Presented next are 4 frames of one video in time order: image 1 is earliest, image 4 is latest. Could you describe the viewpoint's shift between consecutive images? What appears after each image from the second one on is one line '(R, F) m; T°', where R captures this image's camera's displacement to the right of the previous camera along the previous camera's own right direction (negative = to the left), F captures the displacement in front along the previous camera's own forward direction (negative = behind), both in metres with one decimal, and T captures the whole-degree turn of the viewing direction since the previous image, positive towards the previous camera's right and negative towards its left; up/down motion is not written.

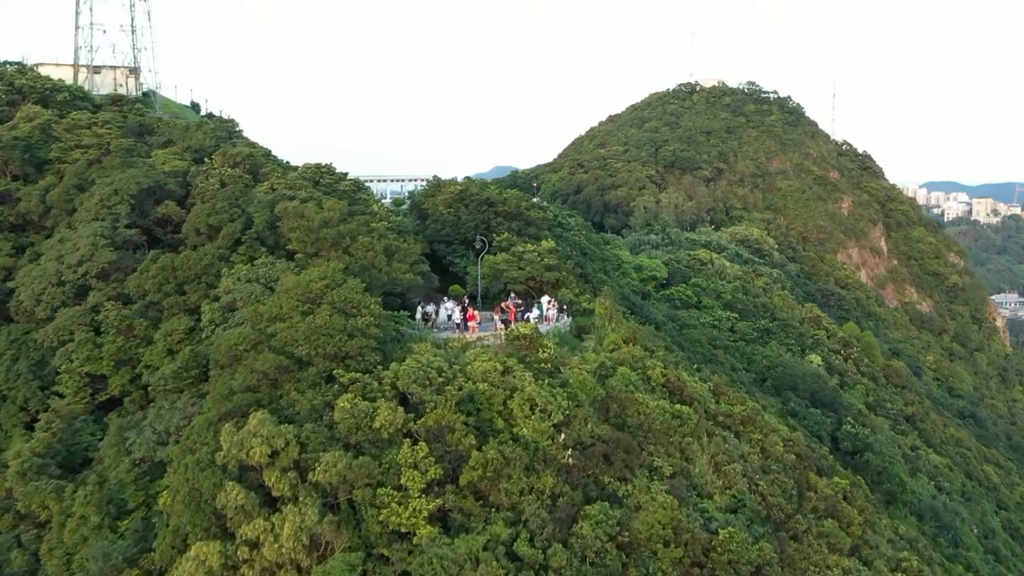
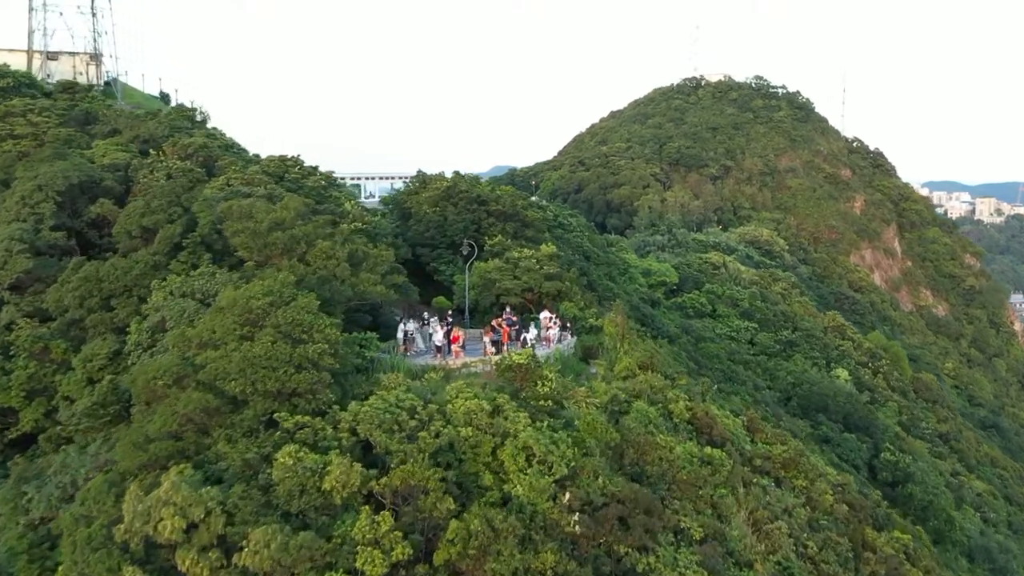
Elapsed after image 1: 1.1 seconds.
(+0.2, +3.5) m; 0°
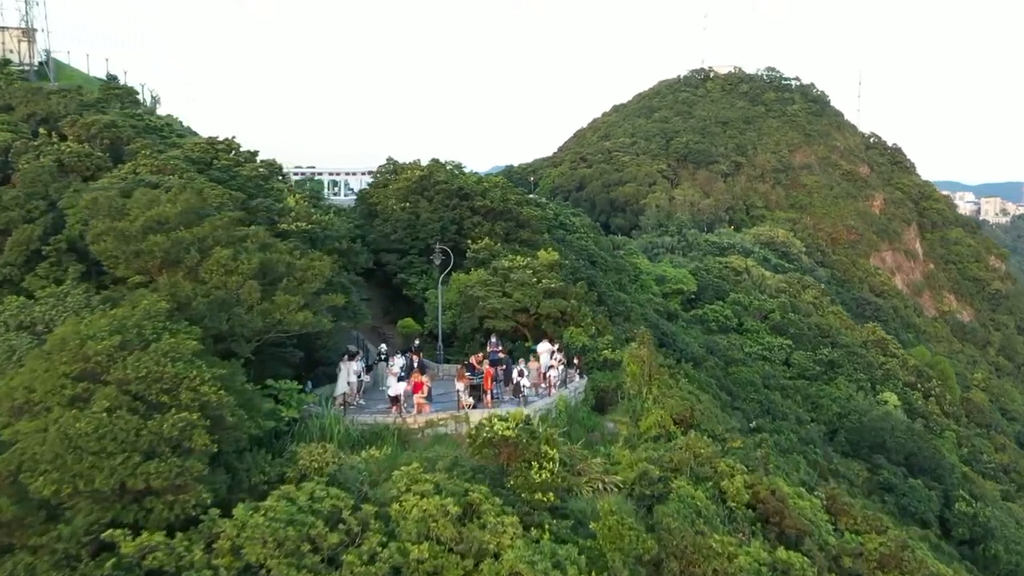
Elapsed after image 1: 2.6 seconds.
(+0.3, +4.8) m; 0°
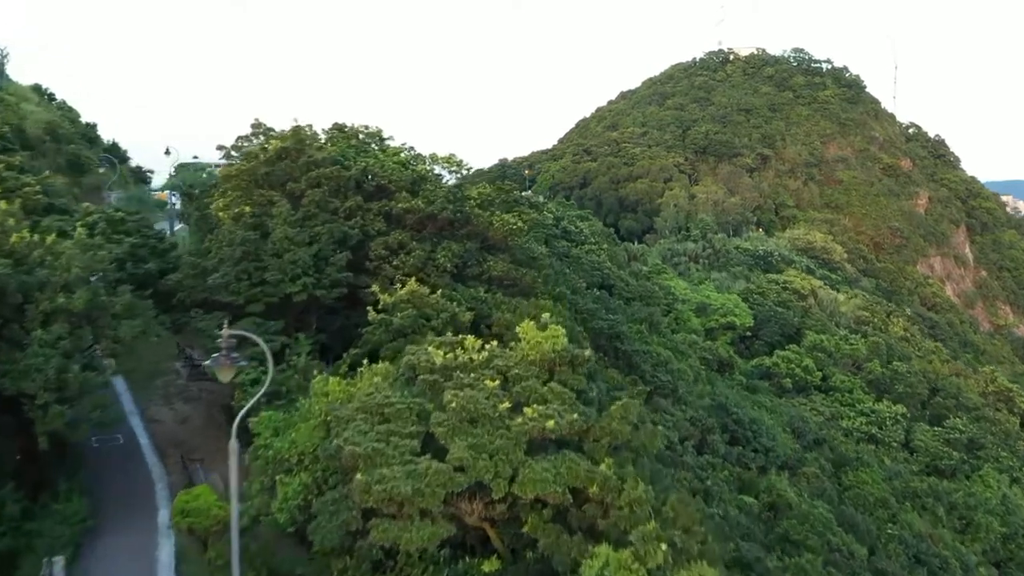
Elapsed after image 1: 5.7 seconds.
(+0.6, +9.4) m; 0°
